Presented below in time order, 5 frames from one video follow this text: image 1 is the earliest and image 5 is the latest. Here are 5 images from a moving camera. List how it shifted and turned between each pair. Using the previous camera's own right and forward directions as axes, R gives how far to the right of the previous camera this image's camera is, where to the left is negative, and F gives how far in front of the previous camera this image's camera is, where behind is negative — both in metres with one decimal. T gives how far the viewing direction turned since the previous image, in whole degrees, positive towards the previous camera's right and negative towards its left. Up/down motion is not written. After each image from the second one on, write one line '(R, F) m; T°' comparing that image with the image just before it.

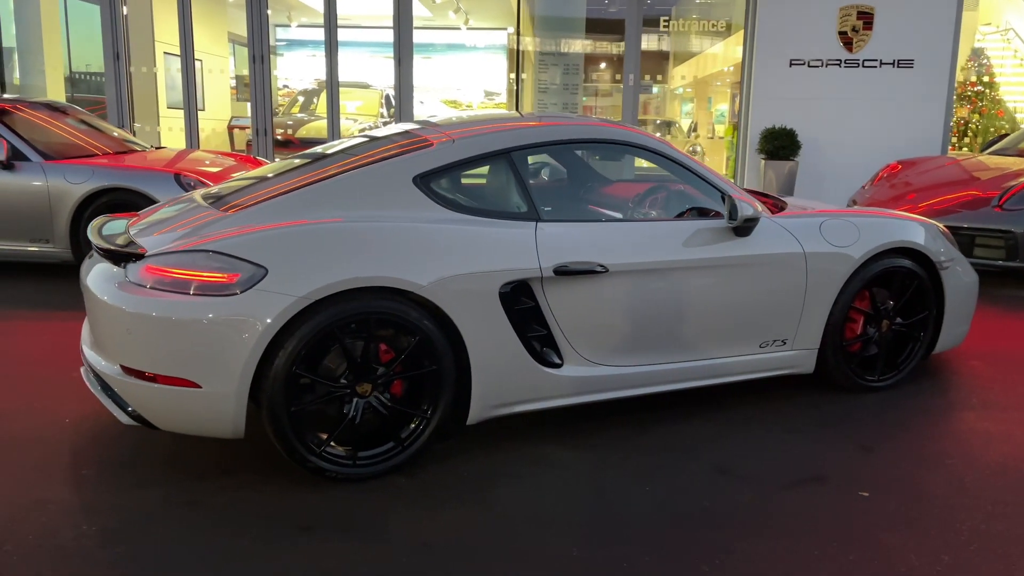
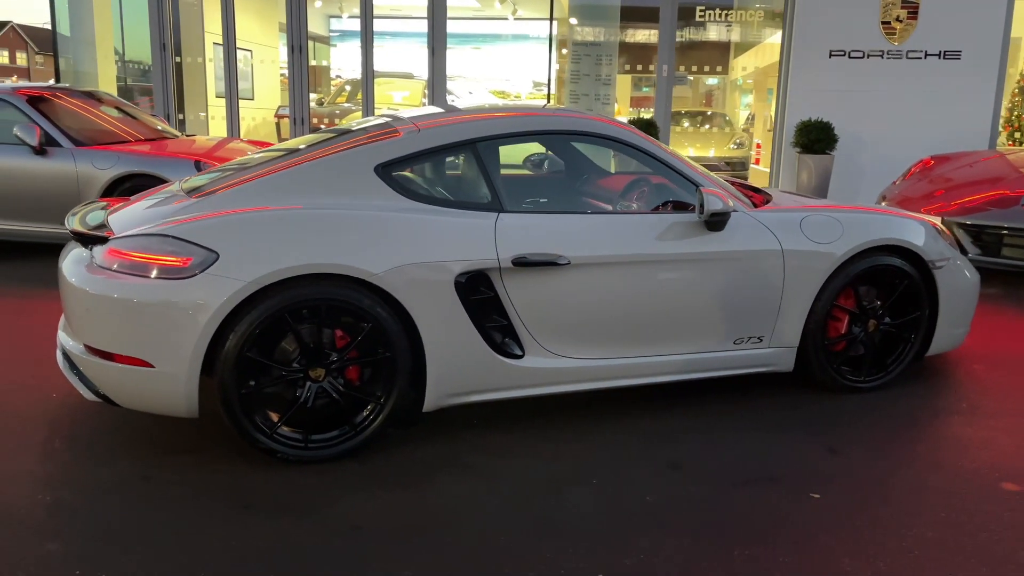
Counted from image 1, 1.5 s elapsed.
(+0.4, 0.0) m; -4°
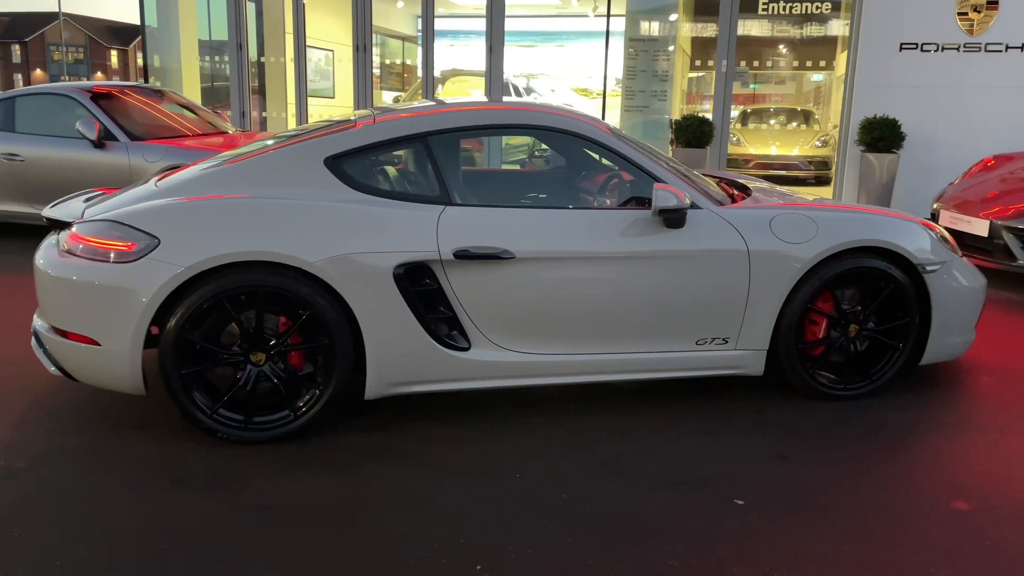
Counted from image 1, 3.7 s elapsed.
(+0.6, 0.0) m; -7°
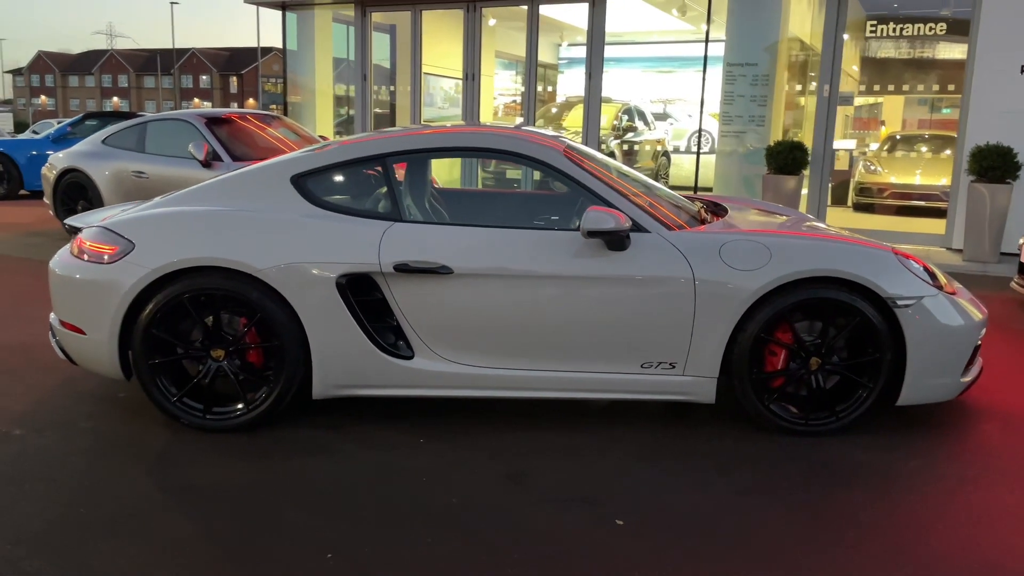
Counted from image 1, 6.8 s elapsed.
(+0.9, -0.1) m; -11°
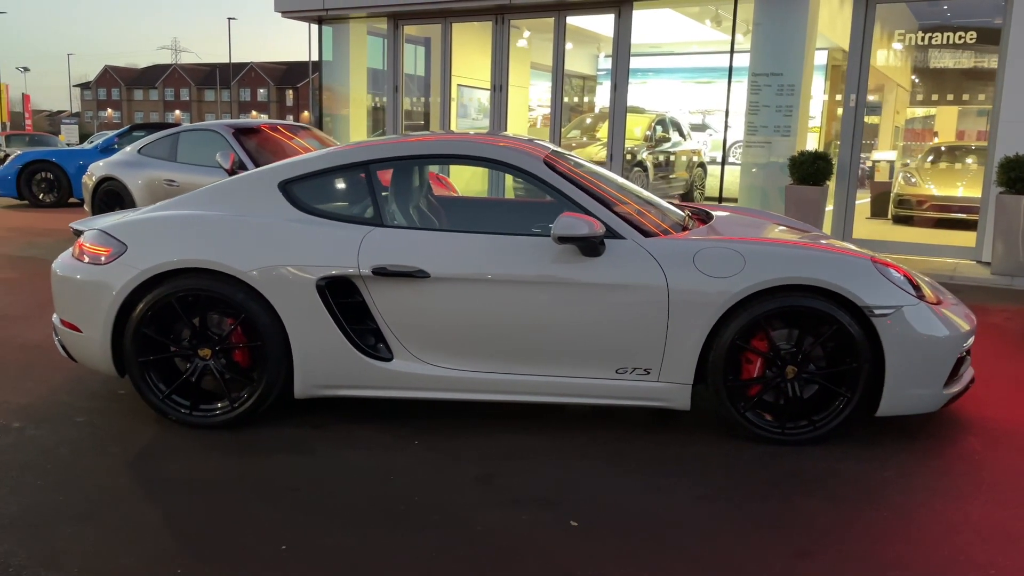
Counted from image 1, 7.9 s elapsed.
(+0.3, -0.1) m; -3°
